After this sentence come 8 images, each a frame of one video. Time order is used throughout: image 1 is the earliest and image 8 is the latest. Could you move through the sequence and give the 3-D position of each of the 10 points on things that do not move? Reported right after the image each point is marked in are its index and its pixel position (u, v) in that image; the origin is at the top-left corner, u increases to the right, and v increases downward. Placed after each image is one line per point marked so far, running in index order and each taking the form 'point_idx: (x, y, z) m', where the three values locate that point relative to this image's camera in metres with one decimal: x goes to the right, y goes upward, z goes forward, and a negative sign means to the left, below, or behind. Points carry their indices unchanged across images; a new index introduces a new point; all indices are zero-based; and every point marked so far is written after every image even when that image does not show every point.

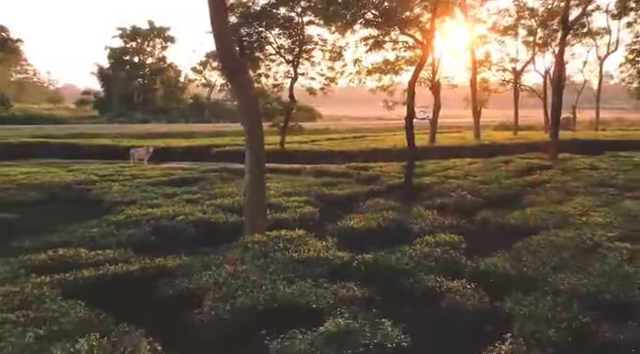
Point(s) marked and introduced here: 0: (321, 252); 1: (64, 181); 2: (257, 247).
0: (0.0, -1.2, +8.6) m
1: (-7.5, -0.1, +15.6) m
2: (-1.1, -1.2, +8.9) m
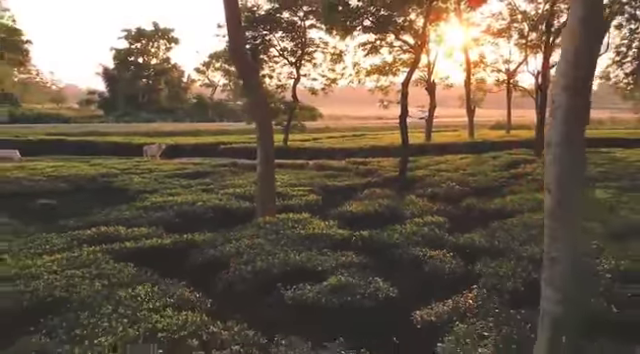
0: (+0.1, -1.0, +10.1) m
1: (-7.5, +0.1, +17.1) m
2: (-1.0, -1.0, +10.4) m
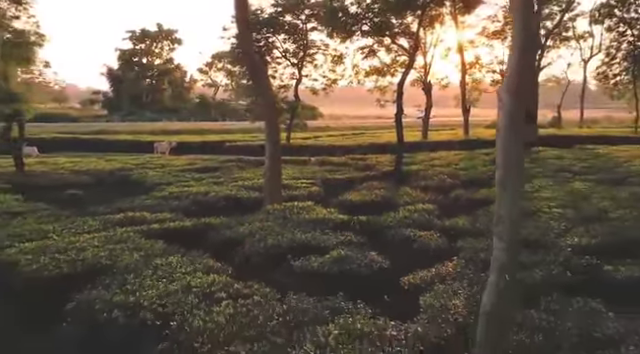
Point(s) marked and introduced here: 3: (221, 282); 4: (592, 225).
0: (+0.2, -0.8, +11.4) m
1: (-7.4, +0.3, +18.4) m
2: (-0.9, -0.8, +11.7) m
3: (-1.3, -1.4, +7.0) m
4: (+5.3, -0.9, +10.3) m
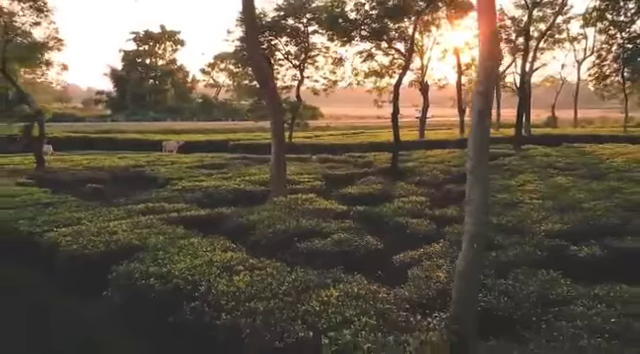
0: (+0.2, -0.7, +12.6) m
1: (-7.4, +0.5, +19.5) m
2: (-0.9, -0.7, +12.8) m
3: (-1.3, -1.2, +8.2) m
4: (+5.3, -0.8, +11.5) m
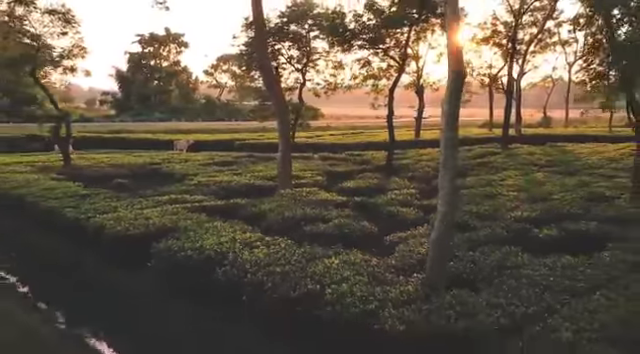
0: (+0.3, -0.5, +14.3) m
1: (-7.3, +0.6, +21.3) m
2: (-0.8, -0.5, +14.6) m
3: (-1.2, -1.1, +10.0) m
4: (+5.4, -0.7, +13.2) m
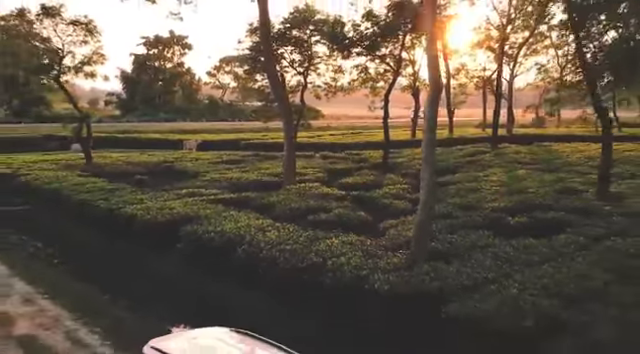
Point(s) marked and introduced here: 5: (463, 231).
0: (+0.3, -0.4, +16.0) m
1: (-7.2, +0.7, +23.0) m
2: (-0.8, -0.4, +16.3) m
3: (-1.2, -1.0, +11.6) m
4: (+5.4, -0.5, +14.9) m
5: (+3.0, -1.1, +11.2) m
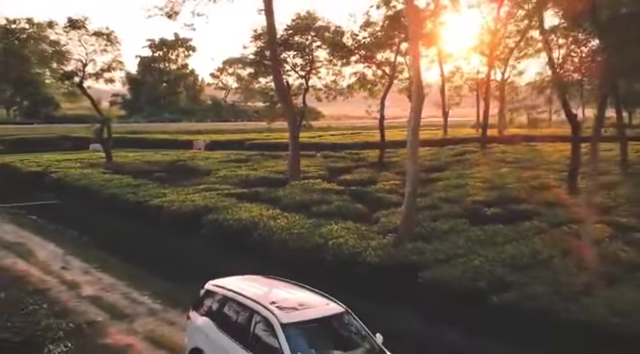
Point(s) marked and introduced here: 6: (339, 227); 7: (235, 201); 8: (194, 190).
0: (+0.4, -0.3, +17.9) m
1: (-7.2, +0.8, +24.9) m
2: (-0.7, -0.3, +18.2) m
3: (-1.1, -0.9, +13.6) m
4: (+5.5, -0.4, +16.8) m
5: (+3.0, -1.0, +13.1) m
6: (+0.4, -1.1, +11.9) m
7: (-2.4, -0.7, +15.1) m
8: (-4.0, -0.4, +16.8) m
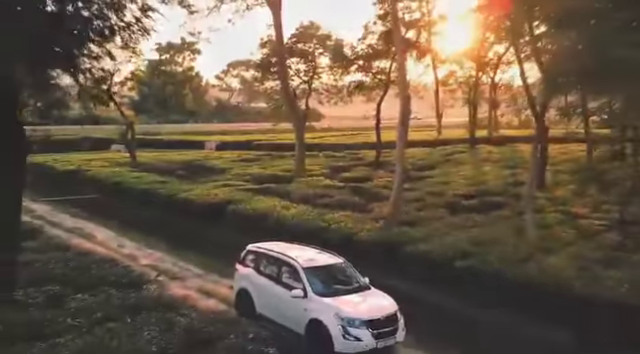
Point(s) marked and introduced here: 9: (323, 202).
0: (+0.5, -0.2, +20.6) m
1: (-7.1, +0.9, +27.5) m
2: (-0.6, -0.2, +20.9) m
3: (-1.0, -0.8, +16.2) m
4: (+5.6, -0.3, +19.5) m
5: (+3.2, -0.9, +15.7) m
6: (+0.5, -1.1, +14.6) m
7: (-2.3, -0.6, +17.7) m
8: (-3.9, -0.3, +19.4) m
9: (+0.1, -0.8, +17.3) m
